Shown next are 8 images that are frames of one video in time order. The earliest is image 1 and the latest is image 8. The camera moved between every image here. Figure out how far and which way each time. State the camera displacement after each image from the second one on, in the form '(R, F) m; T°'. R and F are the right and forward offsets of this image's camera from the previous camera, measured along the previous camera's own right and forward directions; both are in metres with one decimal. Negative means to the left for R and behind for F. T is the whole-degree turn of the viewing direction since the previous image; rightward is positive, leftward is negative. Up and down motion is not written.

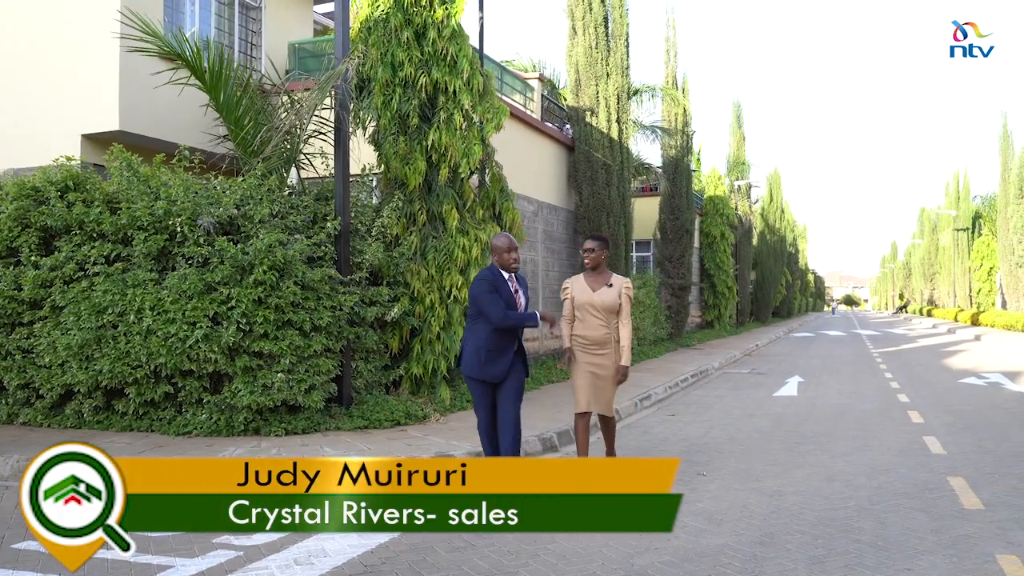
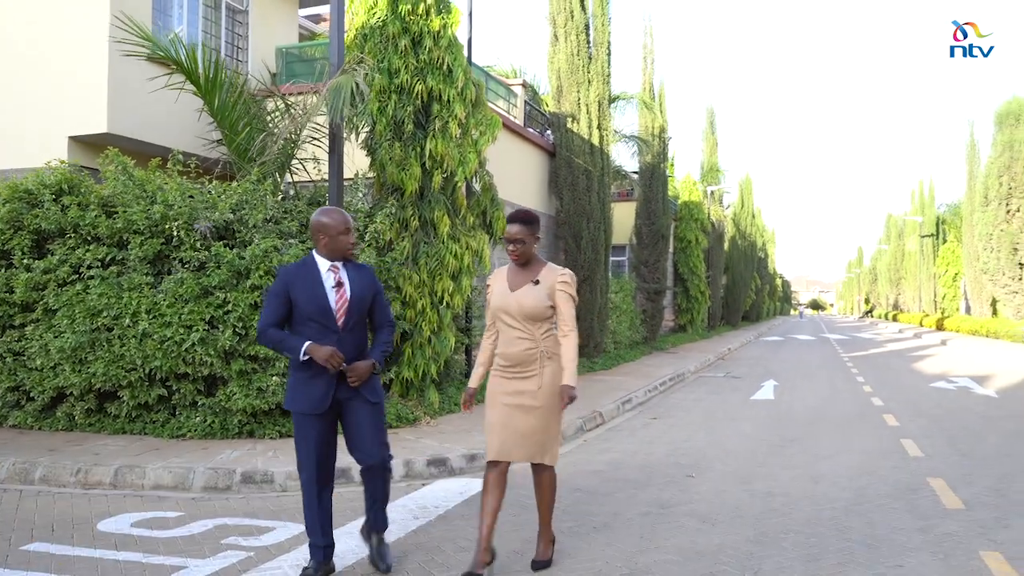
(-0.2, -0.2) m; +2°
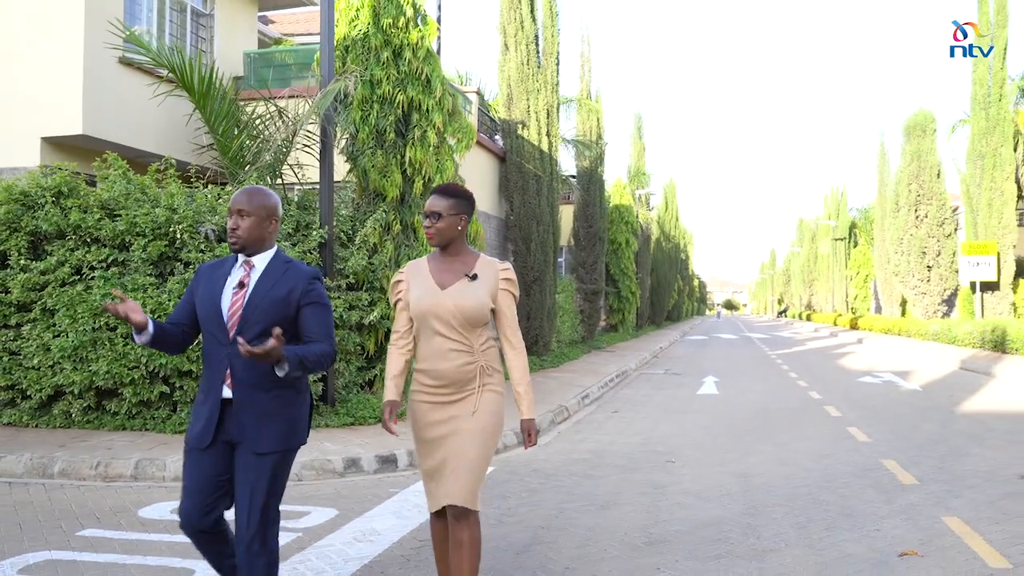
(-0.7, -0.6) m; +5°
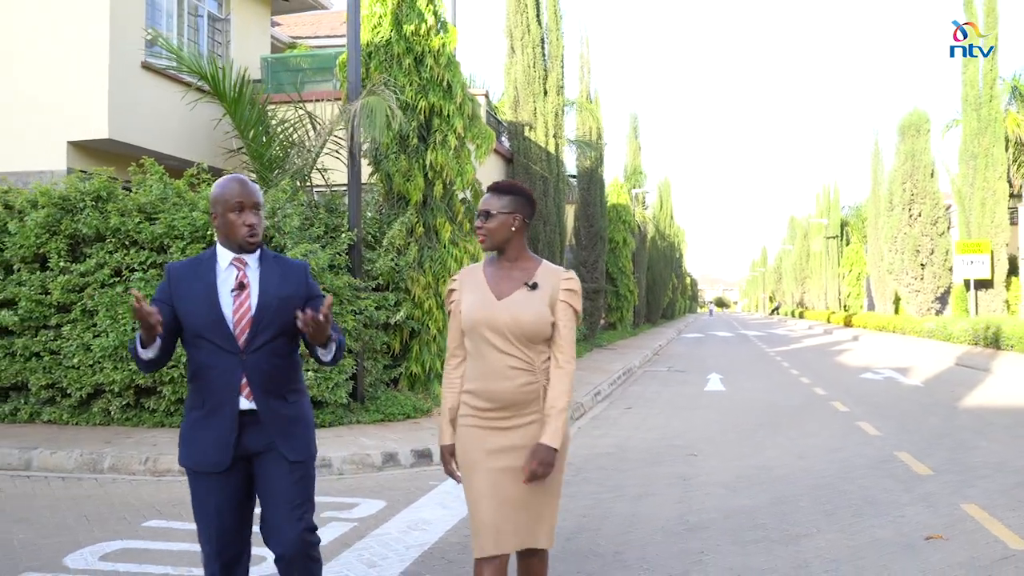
(-0.4, -0.3) m; +1°
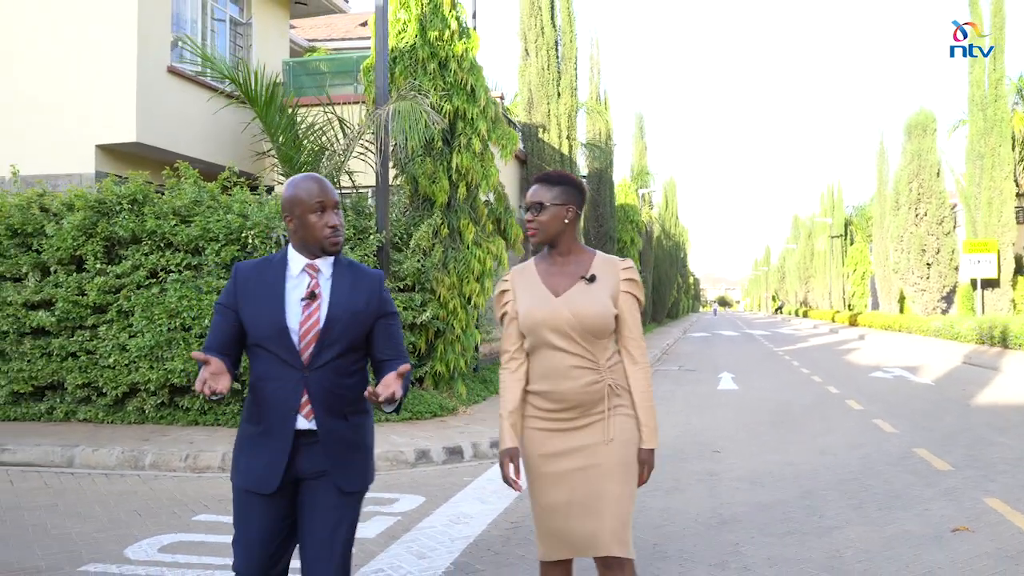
(-0.3, -0.2) m; 0°
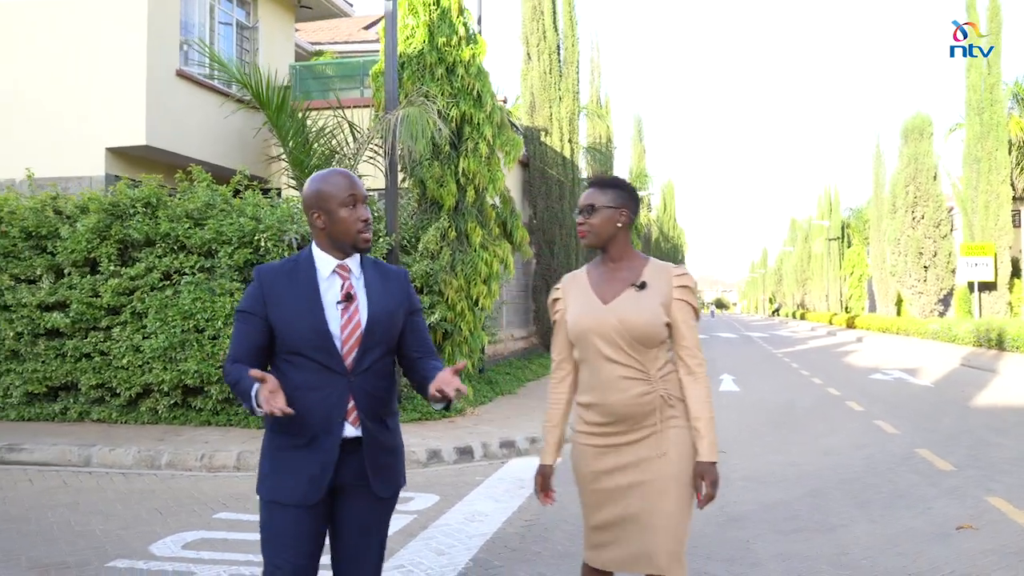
(-0.1, -0.1) m; 0°
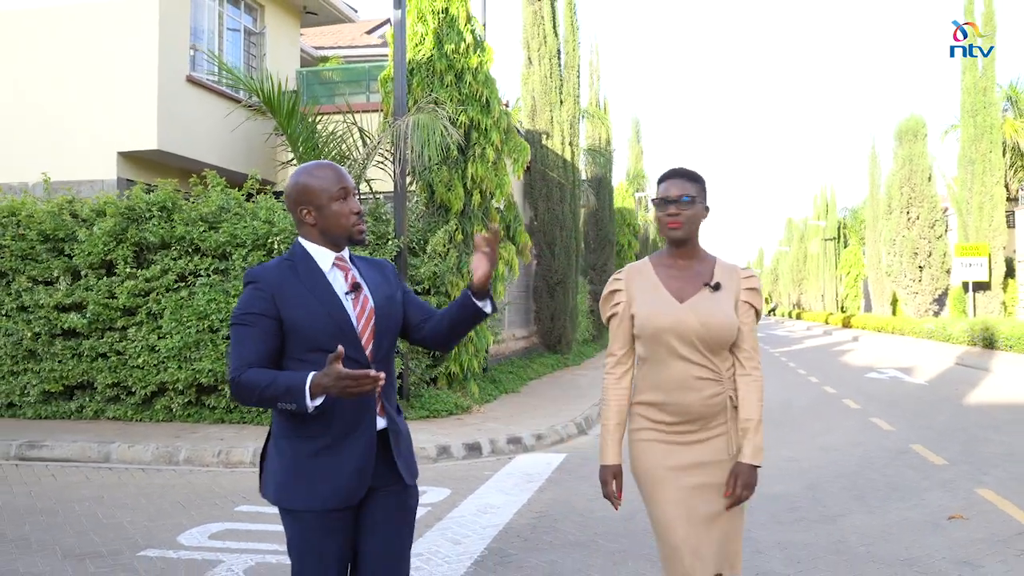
(-0.1, -0.3) m; 0°
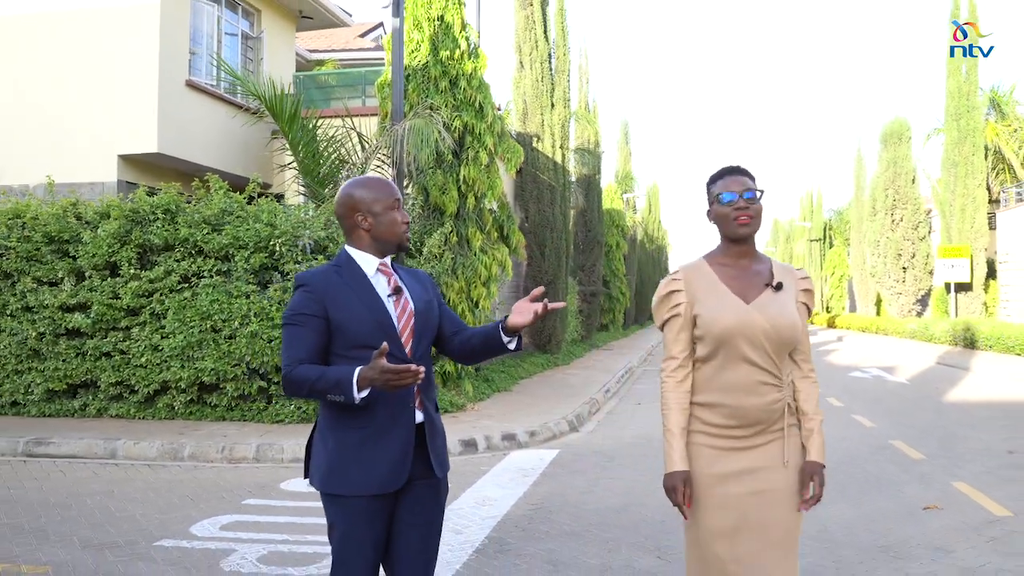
(-0.1, -0.3) m; +1°
